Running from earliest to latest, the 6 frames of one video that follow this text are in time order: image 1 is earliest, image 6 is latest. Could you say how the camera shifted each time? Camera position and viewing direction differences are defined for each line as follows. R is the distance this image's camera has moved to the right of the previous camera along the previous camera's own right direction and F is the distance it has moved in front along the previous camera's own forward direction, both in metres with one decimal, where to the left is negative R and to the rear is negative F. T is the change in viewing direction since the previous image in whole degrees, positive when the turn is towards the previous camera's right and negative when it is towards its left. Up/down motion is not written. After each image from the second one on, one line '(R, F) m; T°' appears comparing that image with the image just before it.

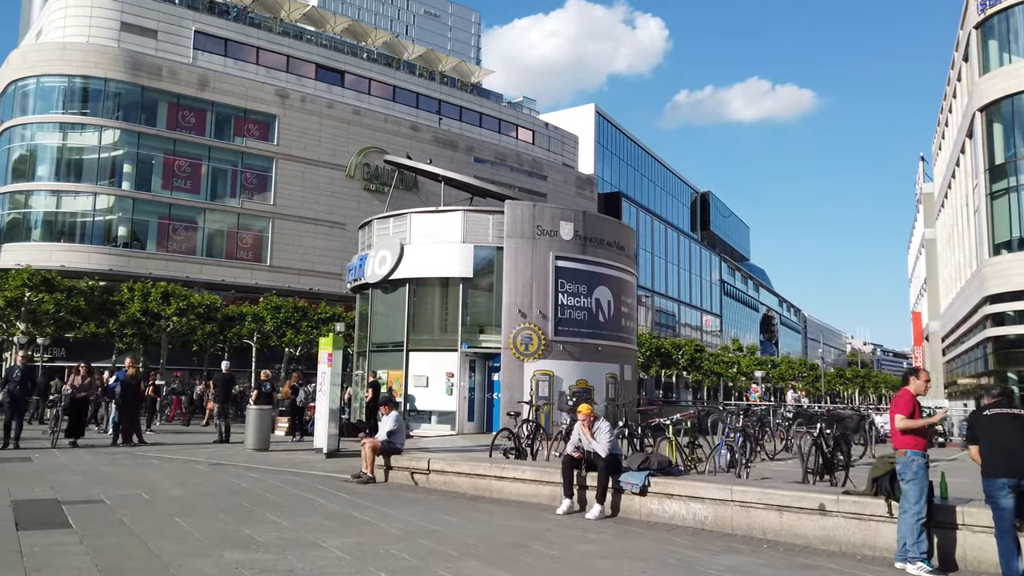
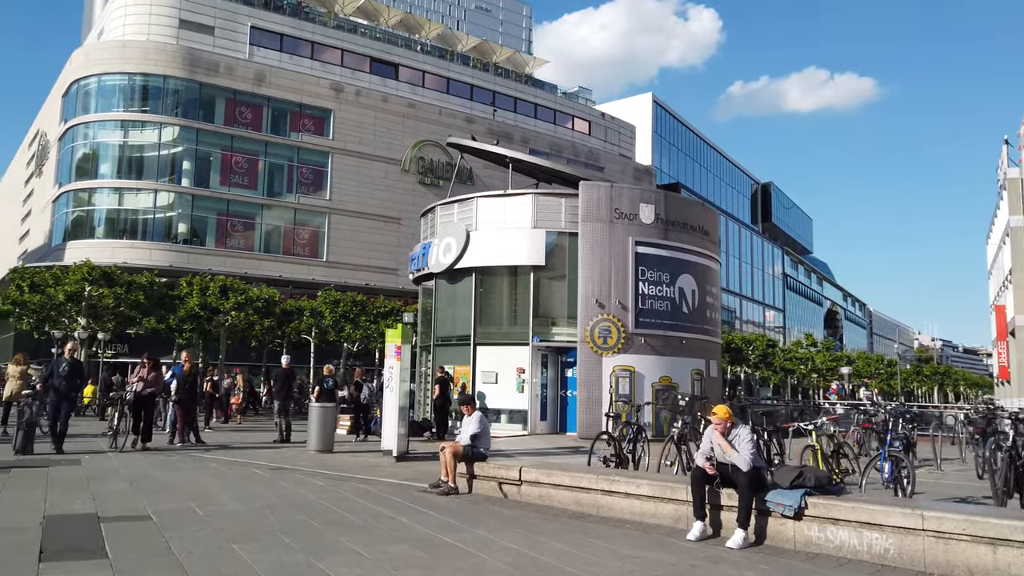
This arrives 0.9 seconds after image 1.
(-0.7, +1.6) m; -4°
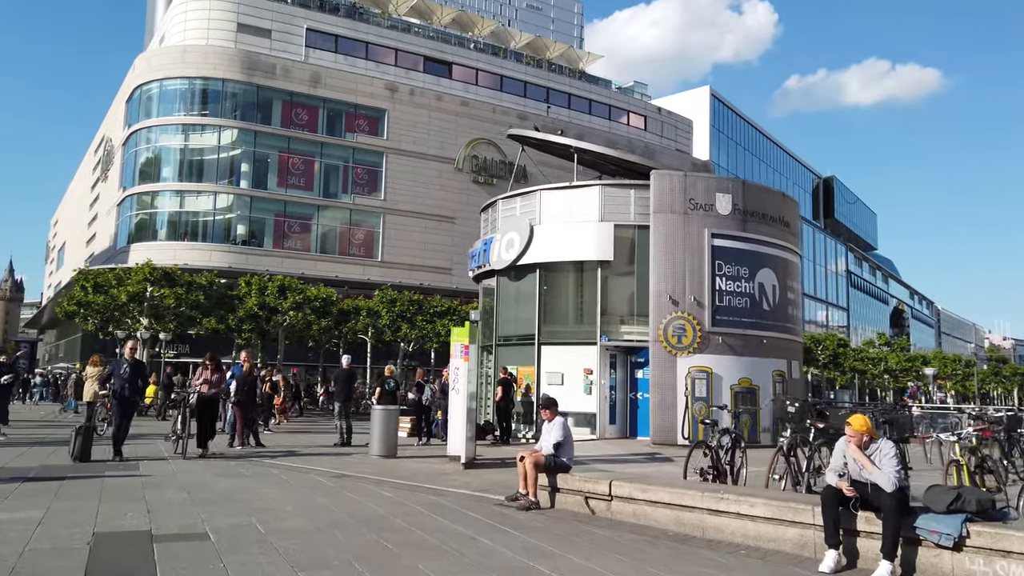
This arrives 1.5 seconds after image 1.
(-0.4, +0.9) m; -4°
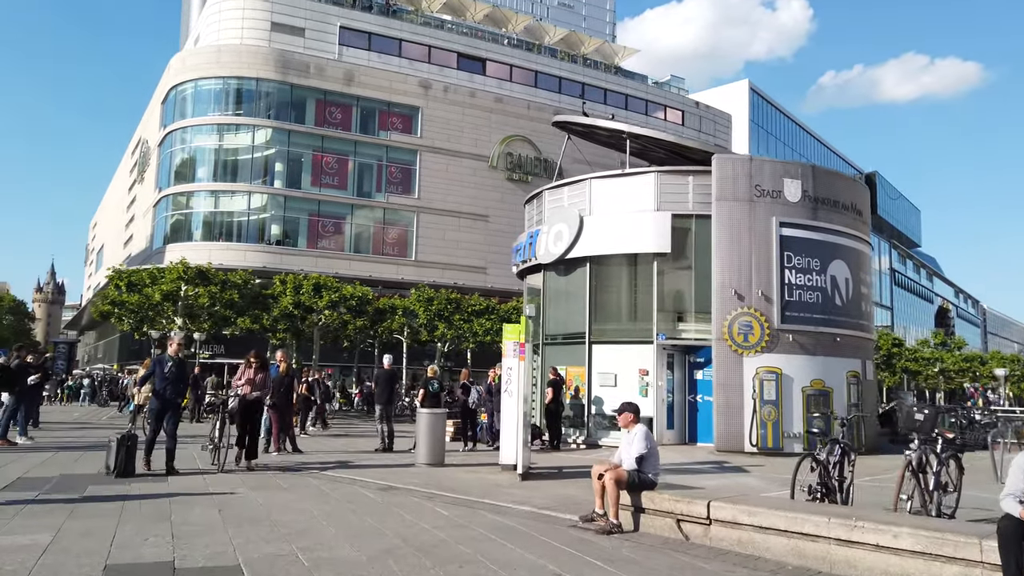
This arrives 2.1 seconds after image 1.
(-0.5, +1.2) m; -2°
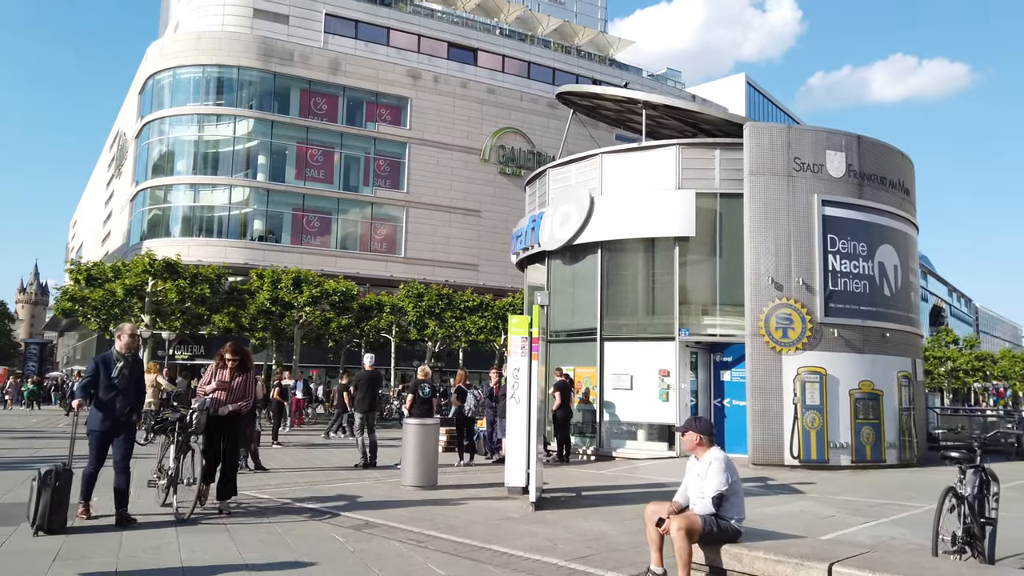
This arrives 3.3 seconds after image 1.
(-0.2, +2.3) m; +1°
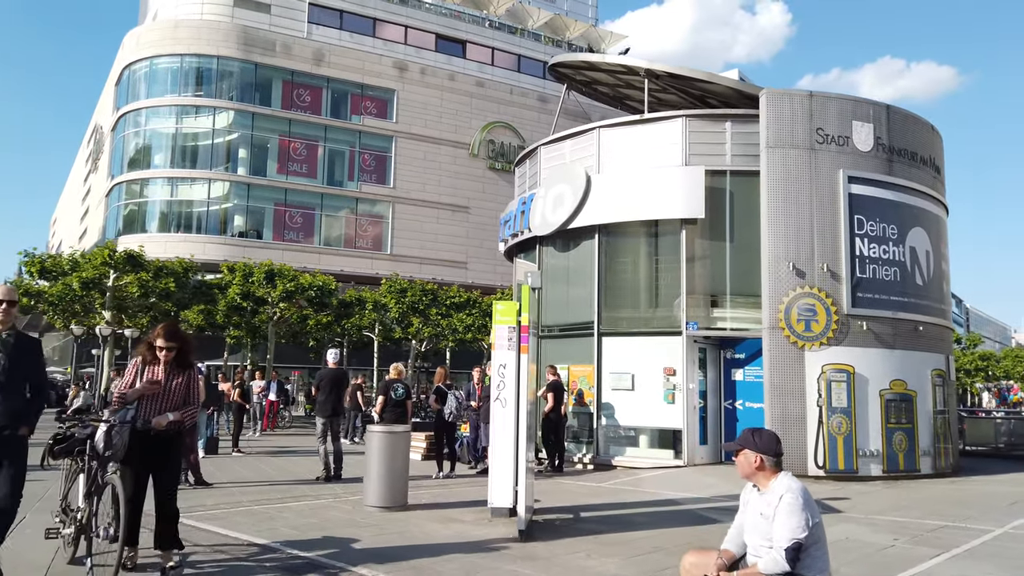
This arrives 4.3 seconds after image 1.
(+0.1, +1.8) m; +1°
